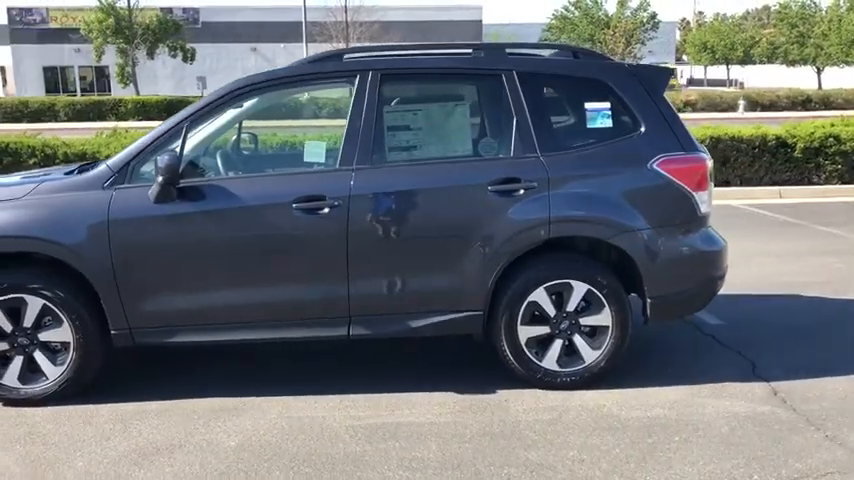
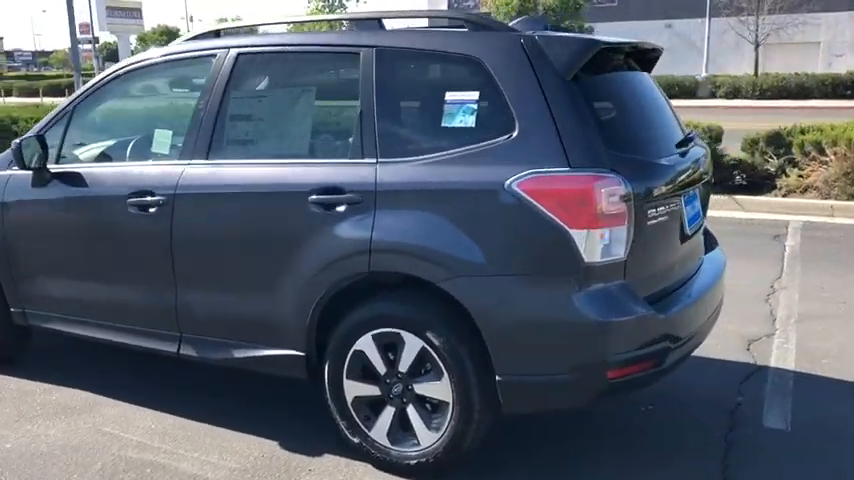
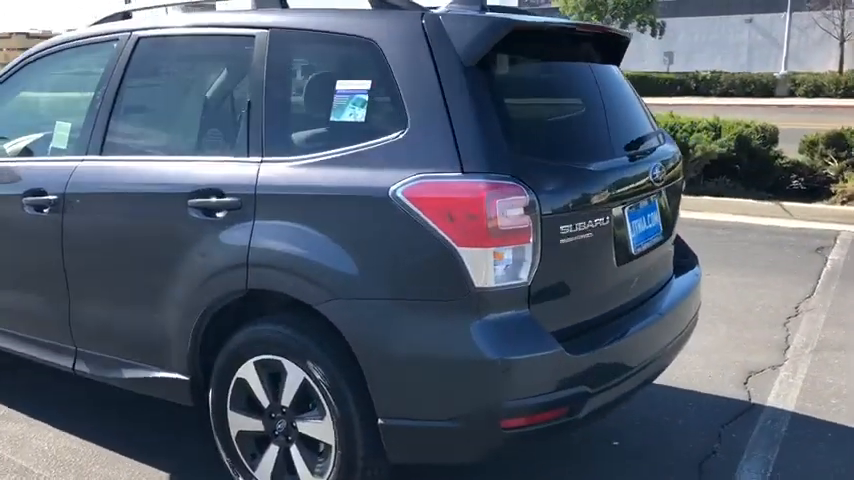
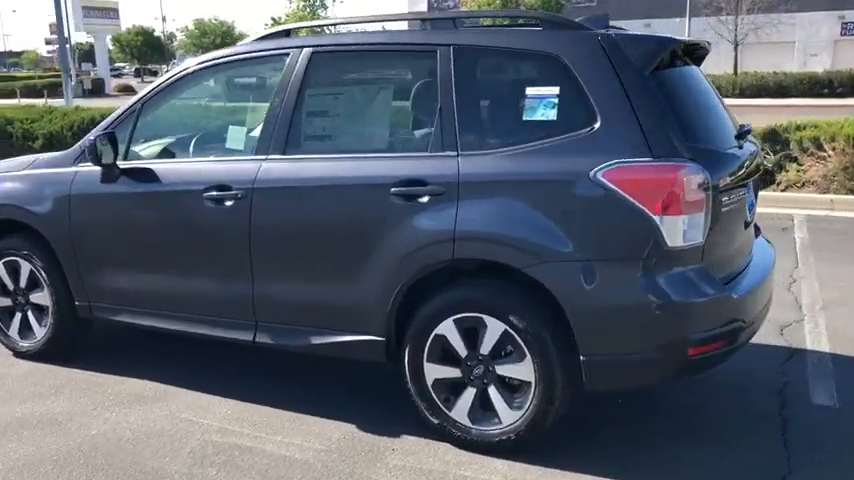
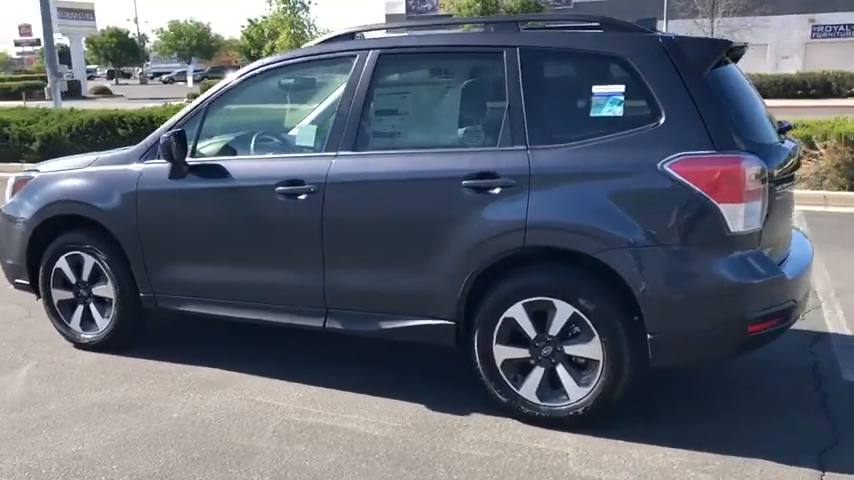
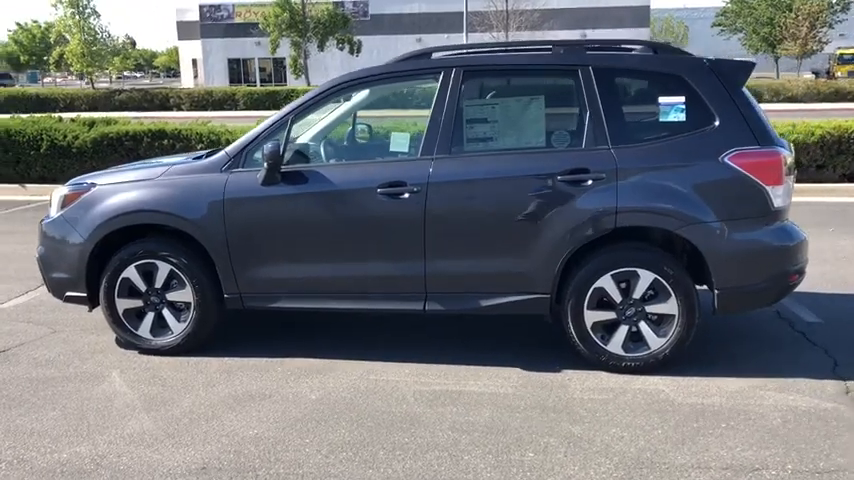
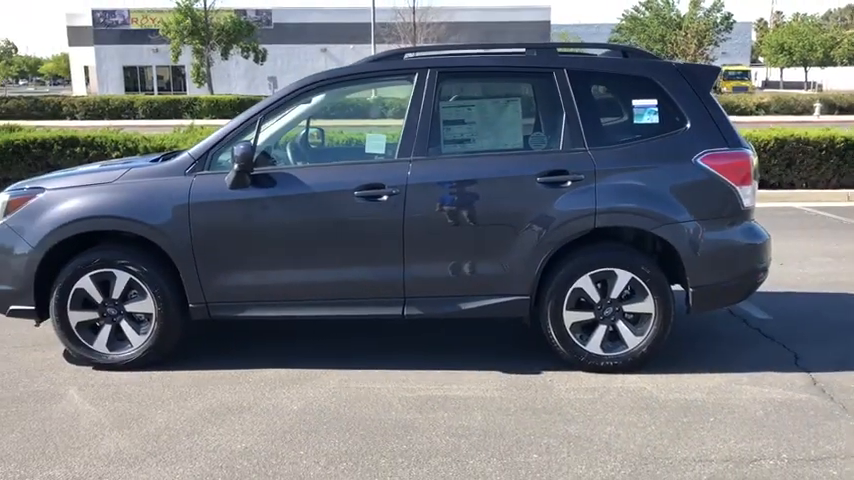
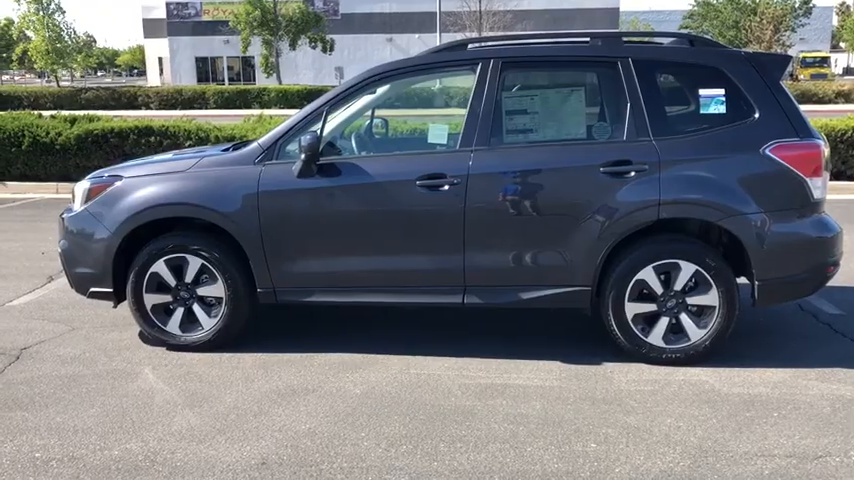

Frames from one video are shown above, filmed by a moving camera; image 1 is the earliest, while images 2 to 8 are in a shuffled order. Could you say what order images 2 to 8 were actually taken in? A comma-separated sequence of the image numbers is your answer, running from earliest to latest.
7, 8, 6, 5, 4, 2, 3
